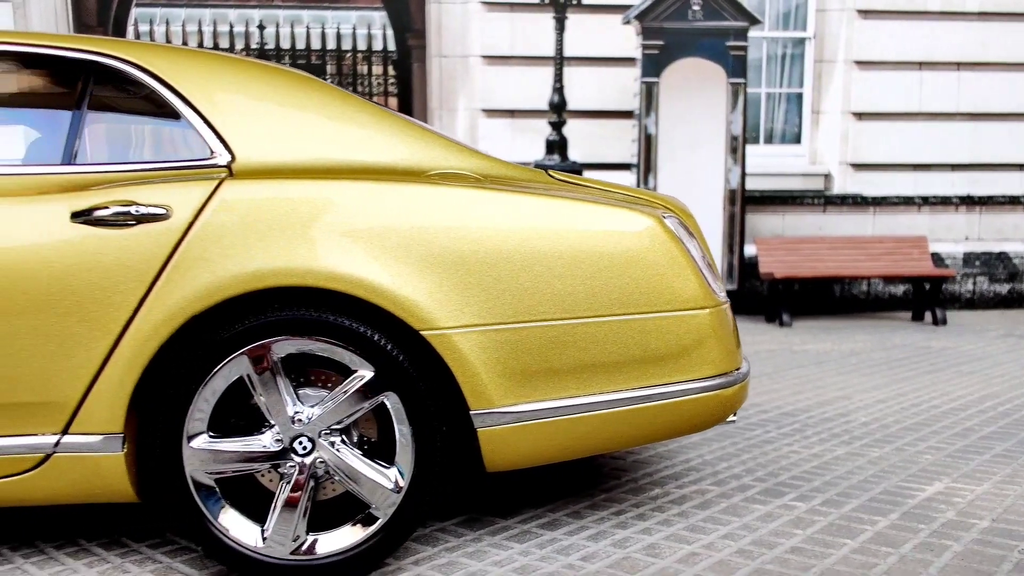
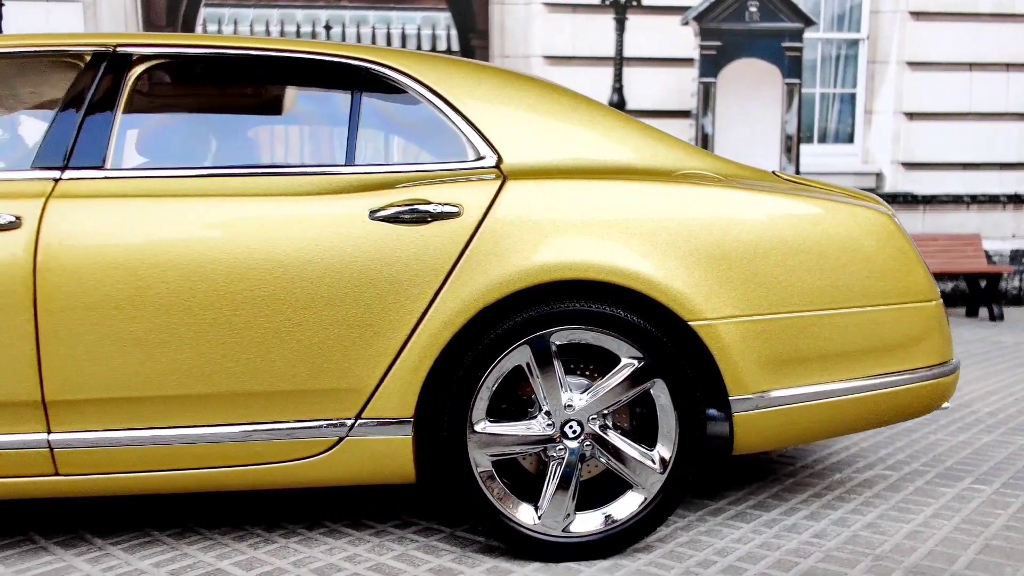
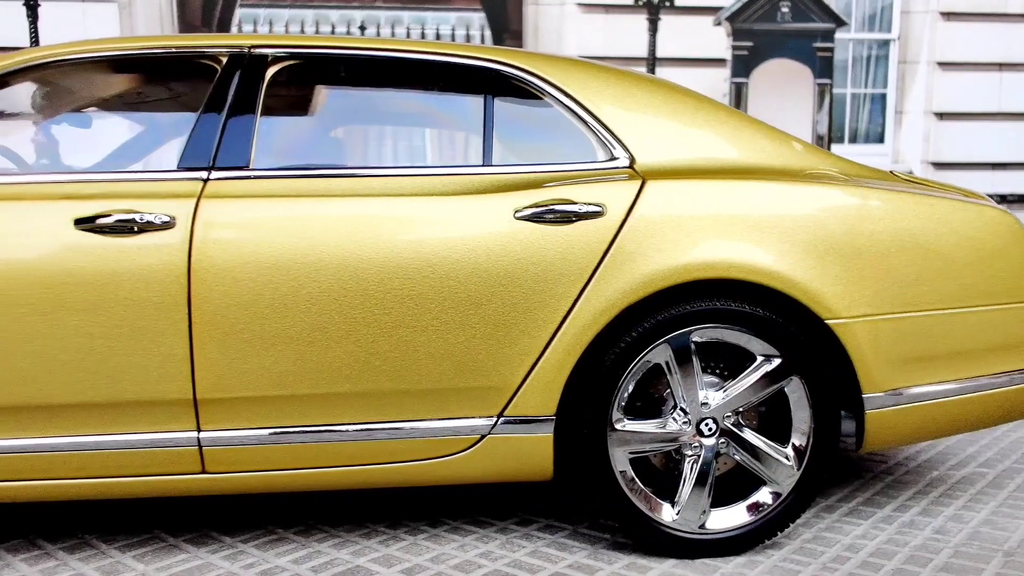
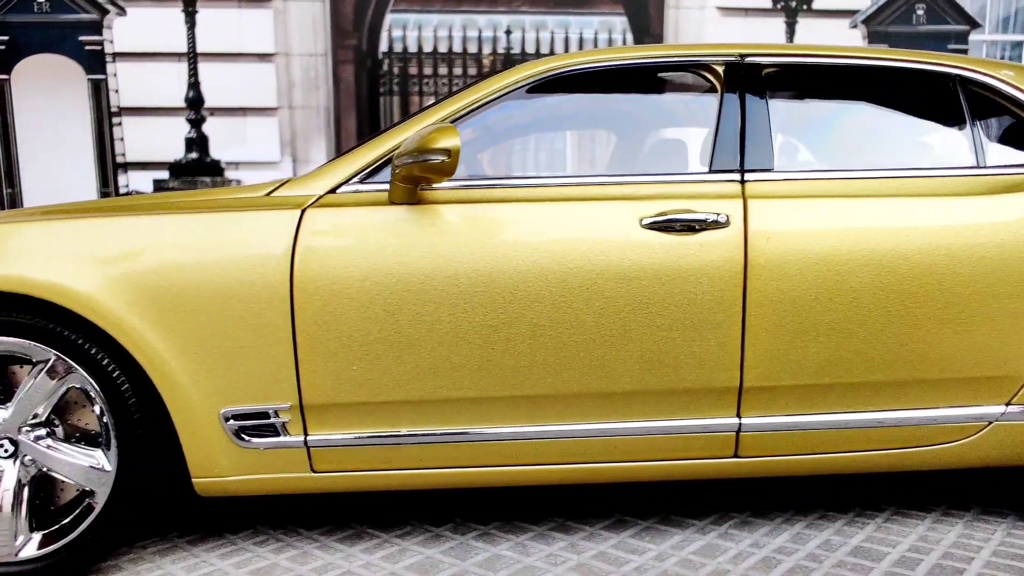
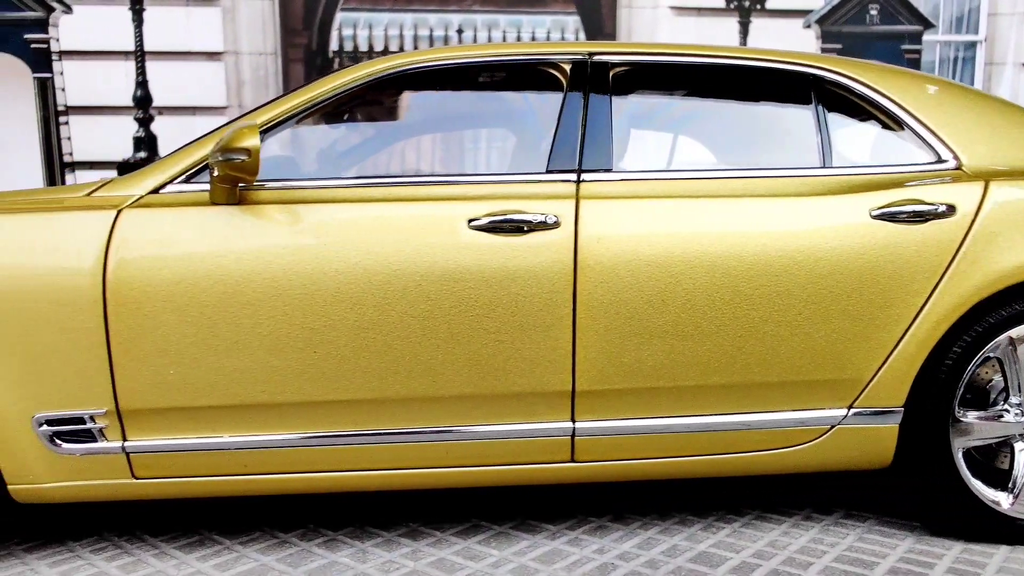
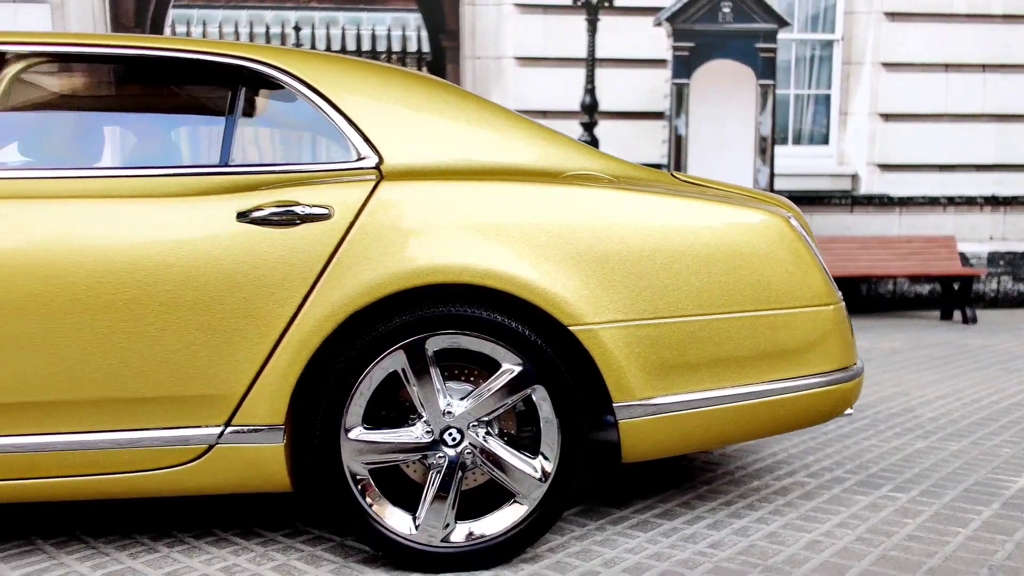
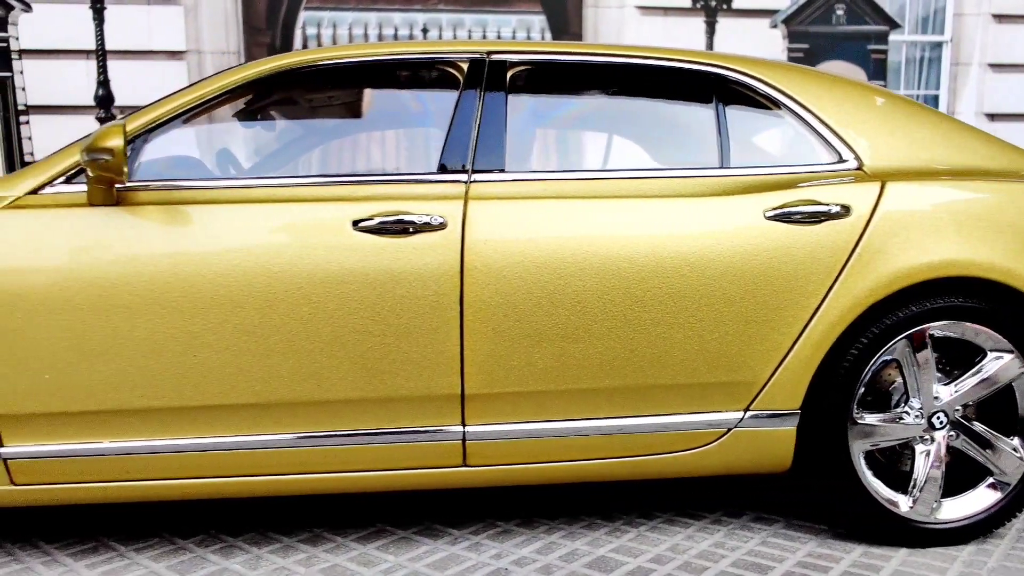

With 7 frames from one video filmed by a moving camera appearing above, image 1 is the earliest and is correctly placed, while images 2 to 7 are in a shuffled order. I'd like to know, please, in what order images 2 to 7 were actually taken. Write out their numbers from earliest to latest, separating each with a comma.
6, 2, 3, 7, 5, 4
